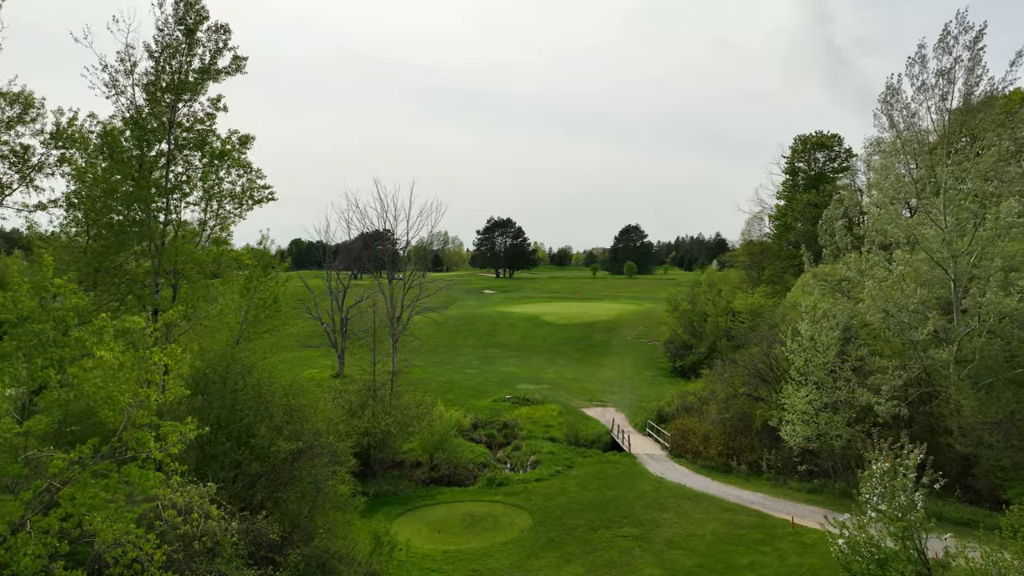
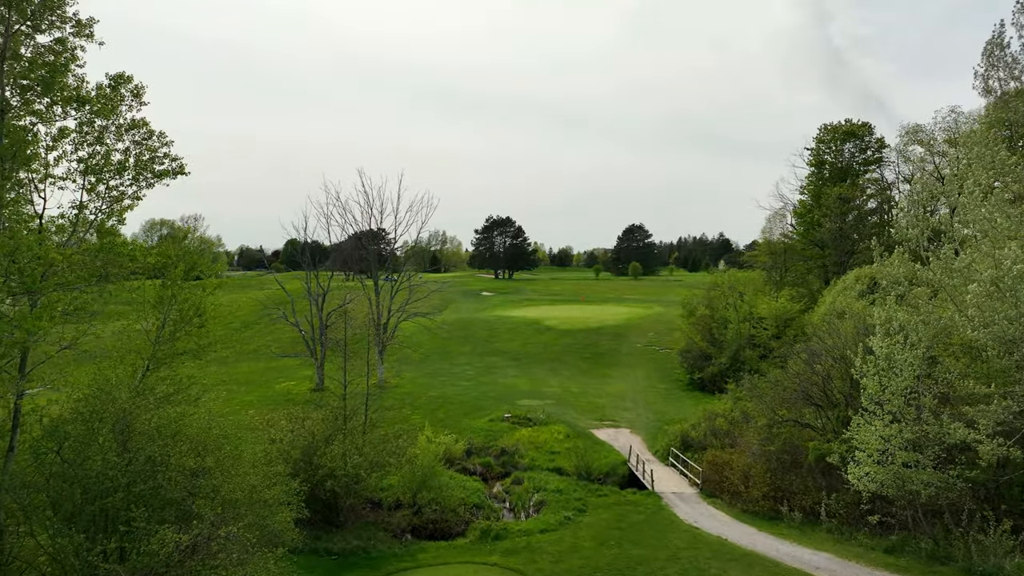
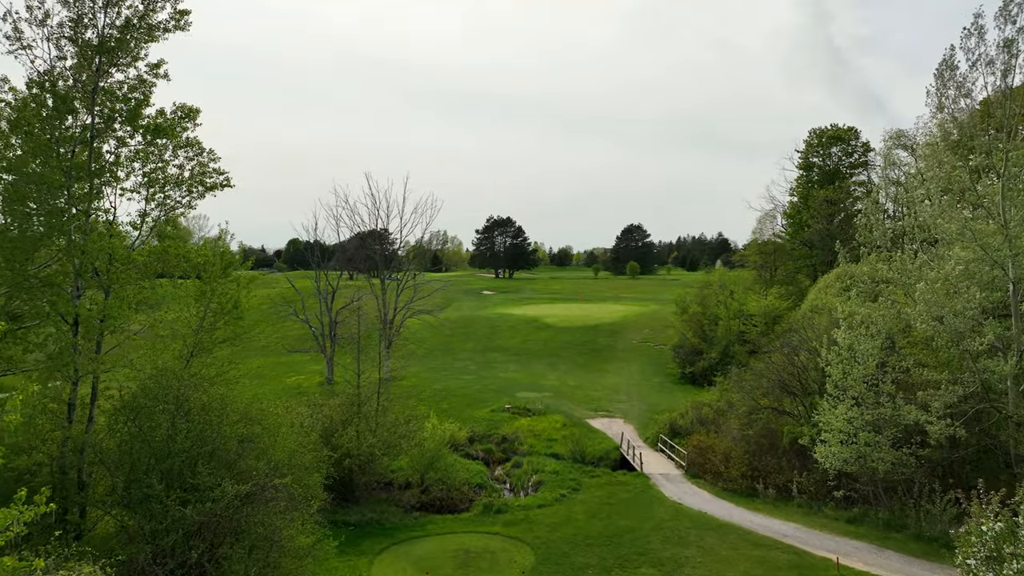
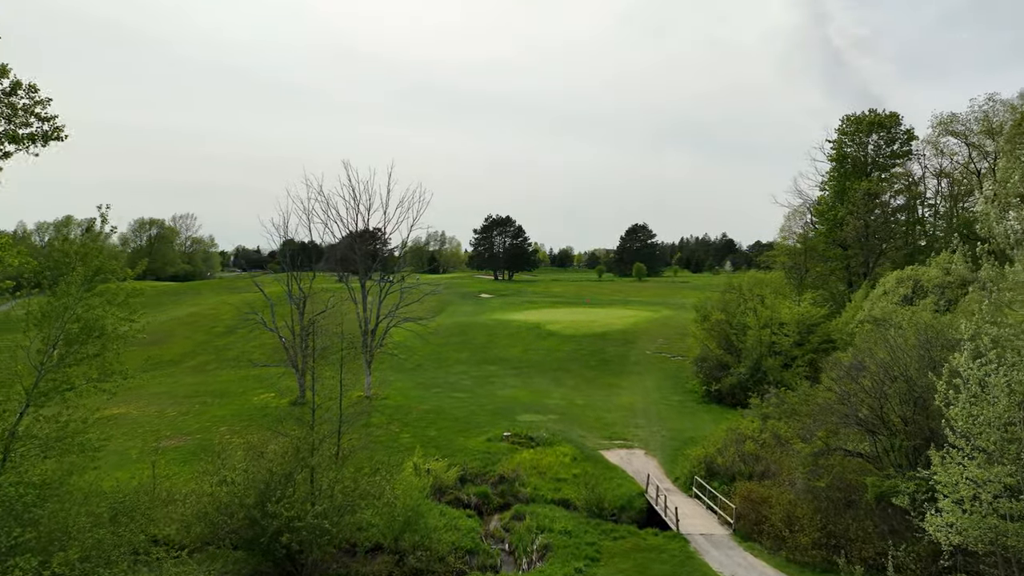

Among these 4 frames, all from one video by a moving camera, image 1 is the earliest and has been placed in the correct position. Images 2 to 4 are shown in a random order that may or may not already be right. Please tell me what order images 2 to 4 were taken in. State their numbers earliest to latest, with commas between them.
3, 2, 4
